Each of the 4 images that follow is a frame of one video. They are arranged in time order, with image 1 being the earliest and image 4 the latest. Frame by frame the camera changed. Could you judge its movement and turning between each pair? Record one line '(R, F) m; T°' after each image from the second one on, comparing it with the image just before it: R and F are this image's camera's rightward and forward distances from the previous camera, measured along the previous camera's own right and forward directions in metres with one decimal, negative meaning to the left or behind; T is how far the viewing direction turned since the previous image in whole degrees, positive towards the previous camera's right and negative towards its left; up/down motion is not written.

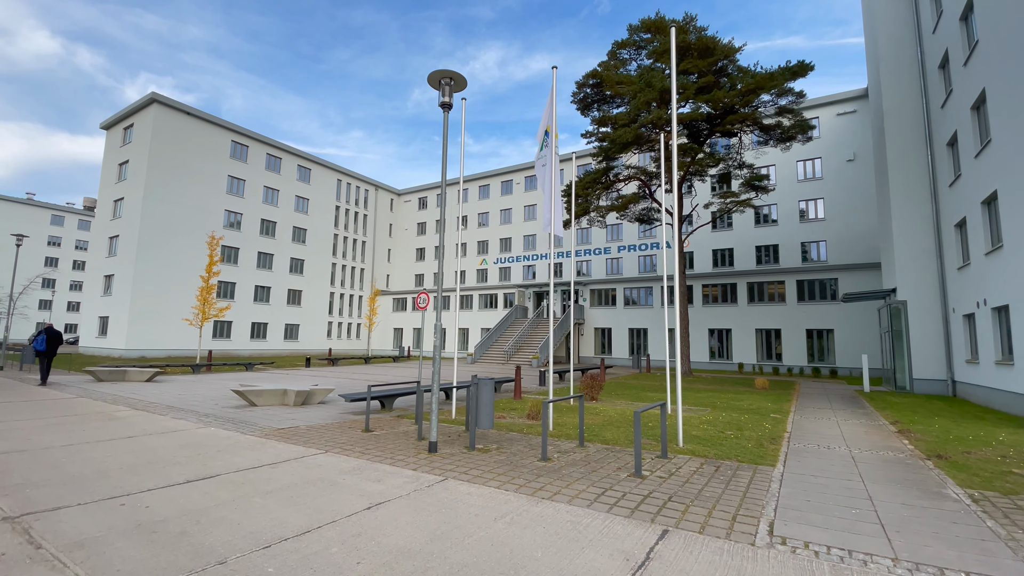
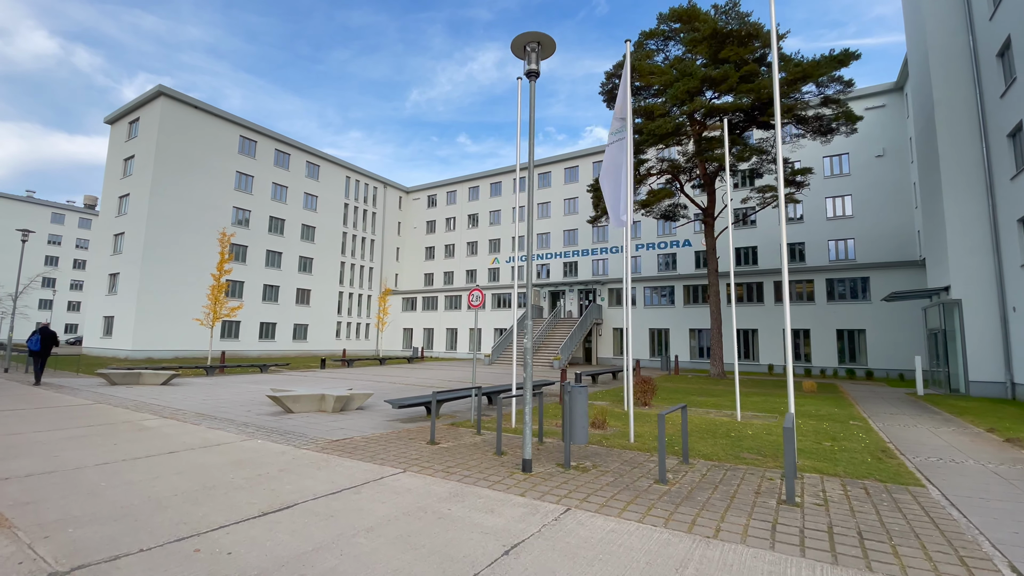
(-1.4, +0.9) m; 0°
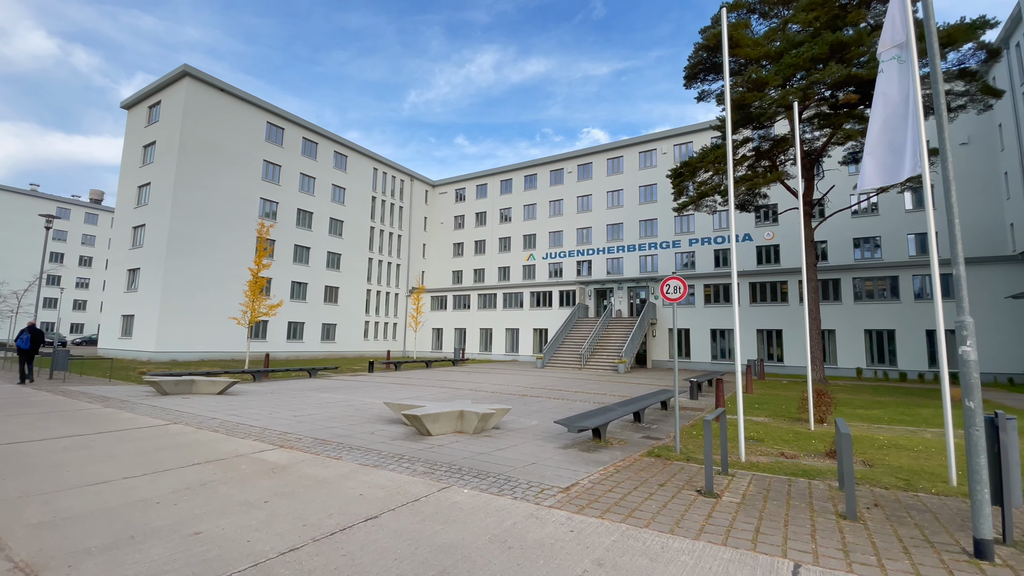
(-3.4, +2.2) m; 0°
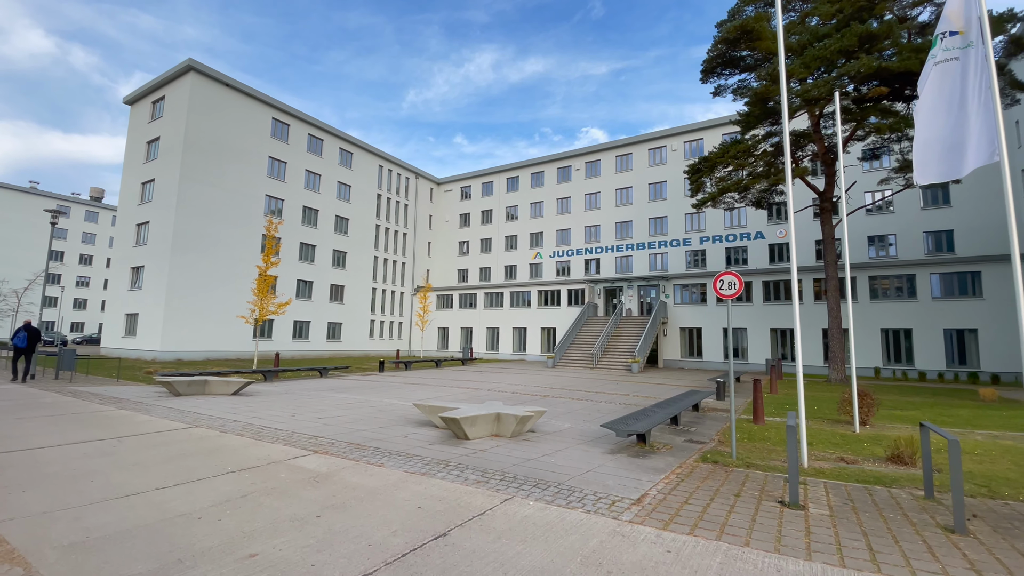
(-0.7, +0.4) m; 0°
